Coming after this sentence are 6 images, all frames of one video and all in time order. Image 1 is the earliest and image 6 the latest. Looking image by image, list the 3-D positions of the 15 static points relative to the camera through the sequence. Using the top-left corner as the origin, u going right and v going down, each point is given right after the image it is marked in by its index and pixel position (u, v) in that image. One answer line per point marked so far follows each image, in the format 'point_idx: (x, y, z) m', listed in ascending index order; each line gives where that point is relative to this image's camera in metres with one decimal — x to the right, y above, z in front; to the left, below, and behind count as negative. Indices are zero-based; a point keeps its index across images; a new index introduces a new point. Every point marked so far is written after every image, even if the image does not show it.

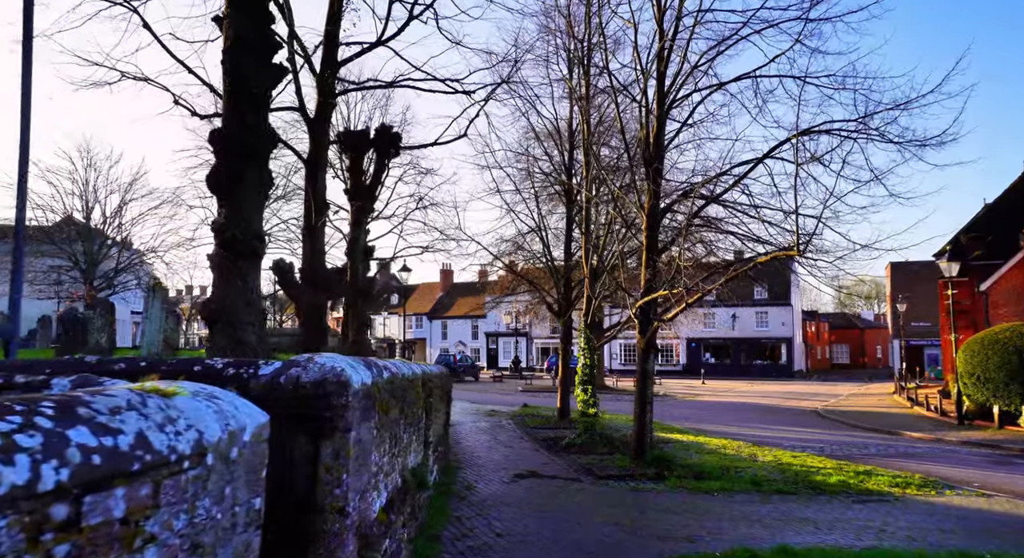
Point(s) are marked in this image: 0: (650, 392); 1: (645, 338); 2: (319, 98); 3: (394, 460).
0: (+2.4, -2.0, +12.0) m
1: (+2.3, -1.0, +12.0) m
2: (-3.0, +2.9, +10.9) m
3: (-0.9, -1.3, +5.0) m
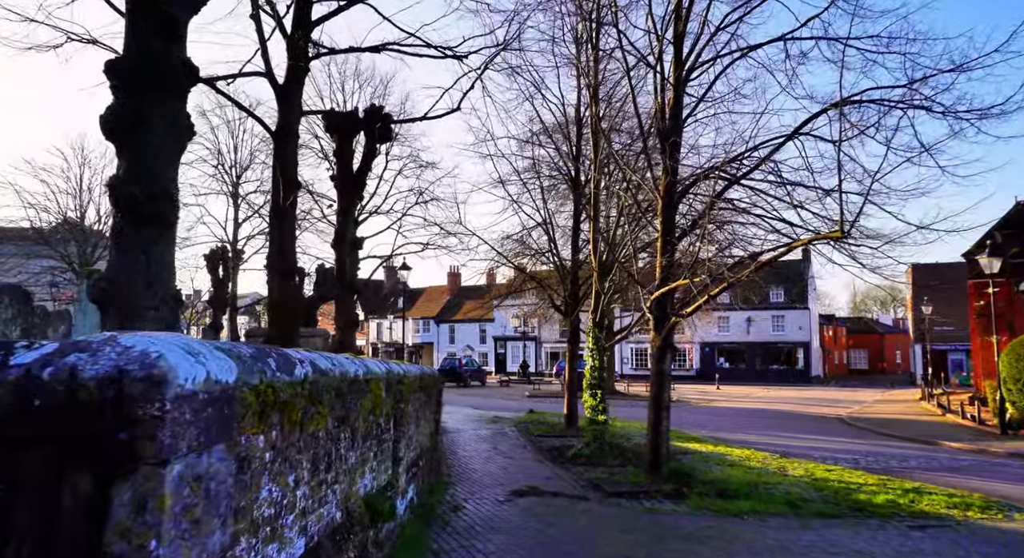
0: (+2.4, -1.8, +10.5) m
1: (+2.3, -0.9, +10.6) m
2: (-3.1, +3.0, +9.6) m
3: (-1.0, -1.1, +3.6) m
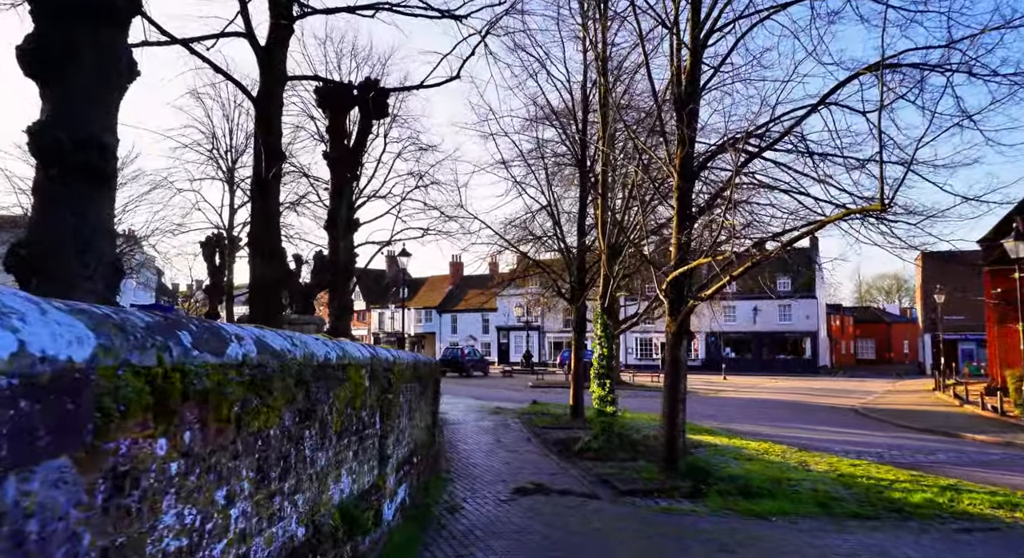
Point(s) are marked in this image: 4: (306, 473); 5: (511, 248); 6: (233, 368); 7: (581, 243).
0: (+2.4, -1.5, +9.8) m
1: (+2.4, -0.6, +9.8) m
2: (-3.0, +3.3, +8.7) m
3: (-1.0, -0.9, +2.9) m
4: (-1.0, -0.9, +3.2) m
5: (0.0, +0.8, +18.9) m
6: (-0.9, -0.3, +2.3) m
7: (+1.7, +0.9, +17.2) m
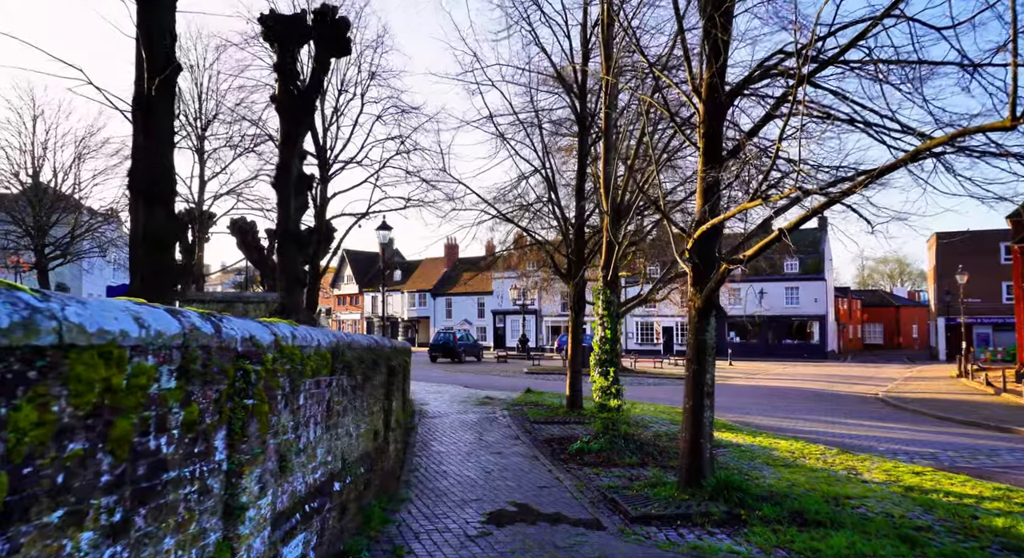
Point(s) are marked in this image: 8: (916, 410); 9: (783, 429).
0: (+2.2, -1.1, +7.6) m
1: (+2.1, -0.1, +7.6) m
2: (-3.3, +3.7, +6.4) m
3: (-1.2, -0.6, +0.7) m
4: (-1.2, -0.6, +1.0) m
5: (-0.3, +1.5, +16.6) m
6: (-1.2, 0.0, +0.1) m
7: (+1.5, +1.5, +15.0) m
8: (+10.9, -3.5, +18.5) m
9: (+5.4, -3.0, +13.8) m
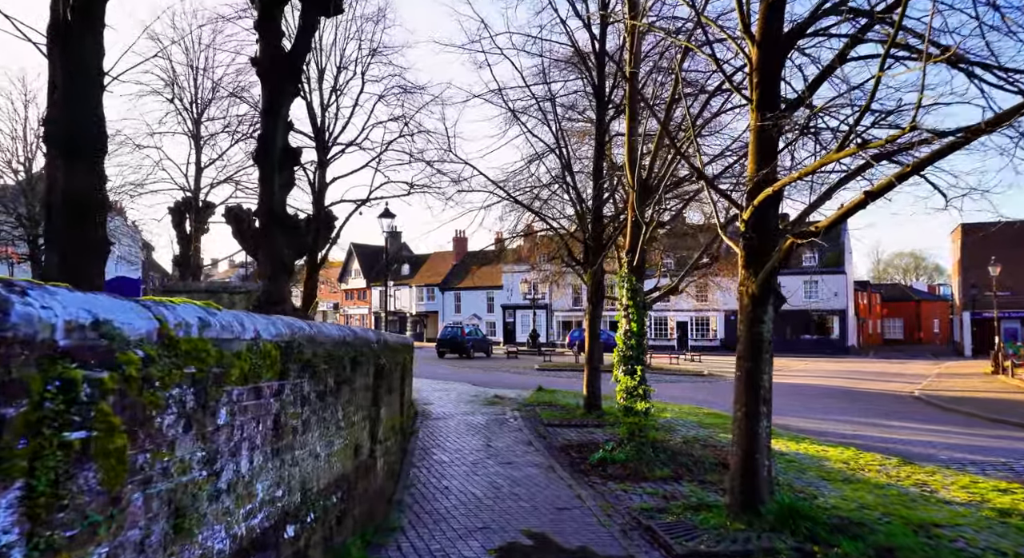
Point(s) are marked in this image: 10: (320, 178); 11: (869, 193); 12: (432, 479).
0: (+2.3, -0.9, +6.2) m
1: (+2.2, 0.0, +6.2) m
2: (-3.2, +3.9, +5.1) m
3: (-1.2, -0.5, -0.7) m
4: (-1.2, -0.5, -0.3) m
5: (0.0, +1.7, +15.3) m
6: (-1.2, +0.1, -1.2) m
7: (+1.7, +1.8, +13.6) m
8: (+11.1, -3.3, +17.1) m
9: (+5.6, -2.8, +12.4) m
10: (-5.4, +2.8, +19.4) m
11: (+2.7, +0.7, +5.2) m
12: (-0.9, -2.3, +8.0) m
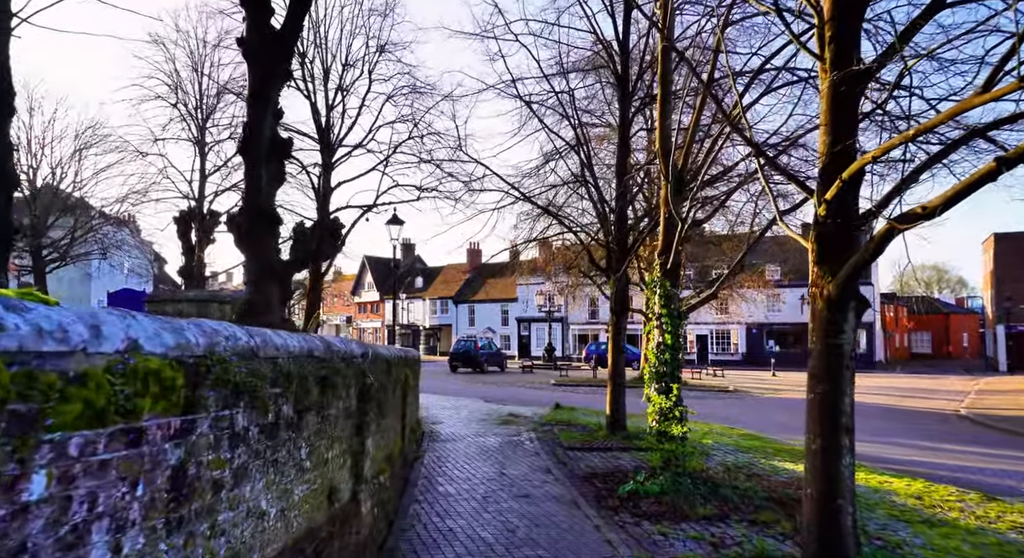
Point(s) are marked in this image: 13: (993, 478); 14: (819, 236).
0: (+2.4, -0.9, +4.9) m
1: (+2.4, 0.0, +4.9) m
2: (-3.1, +3.9, +4.1) m
3: (-1.2, -0.4, -1.8) m
4: (-1.2, -0.3, -1.5) m
5: (+0.3, +1.5, +14.1) m
6: (-1.2, +0.3, -2.4) m
7: (+2.0, +1.6, +12.4) m
8: (+11.5, -3.5, +15.6) m
9: (+5.9, -2.9, +11.0) m
10: (-5.0, +2.6, +18.4) m
11: (+2.8, +0.7, +4.0) m
12: (-0.8, -2.4, +6.7) m
13: (+6.8, -2.8, +9.6) m
14: (+2.3, +0.3, +5.2) m
